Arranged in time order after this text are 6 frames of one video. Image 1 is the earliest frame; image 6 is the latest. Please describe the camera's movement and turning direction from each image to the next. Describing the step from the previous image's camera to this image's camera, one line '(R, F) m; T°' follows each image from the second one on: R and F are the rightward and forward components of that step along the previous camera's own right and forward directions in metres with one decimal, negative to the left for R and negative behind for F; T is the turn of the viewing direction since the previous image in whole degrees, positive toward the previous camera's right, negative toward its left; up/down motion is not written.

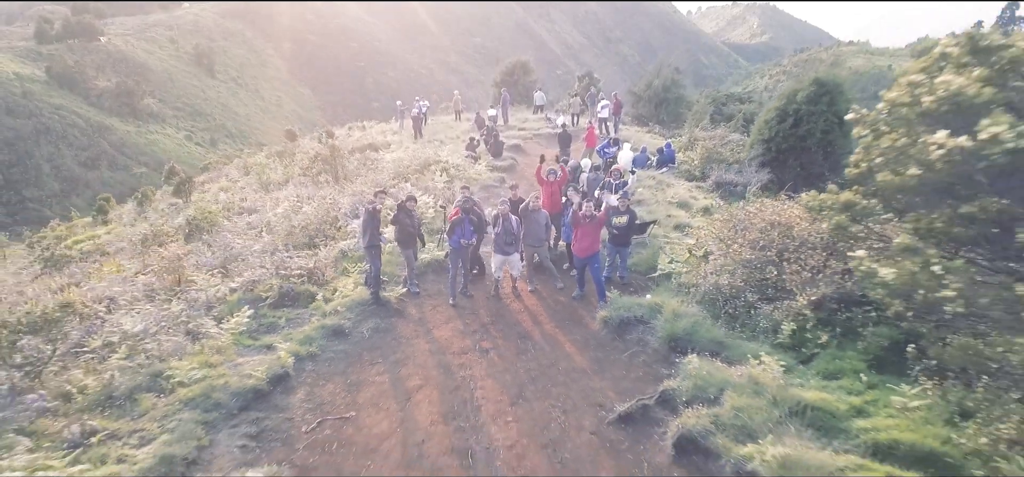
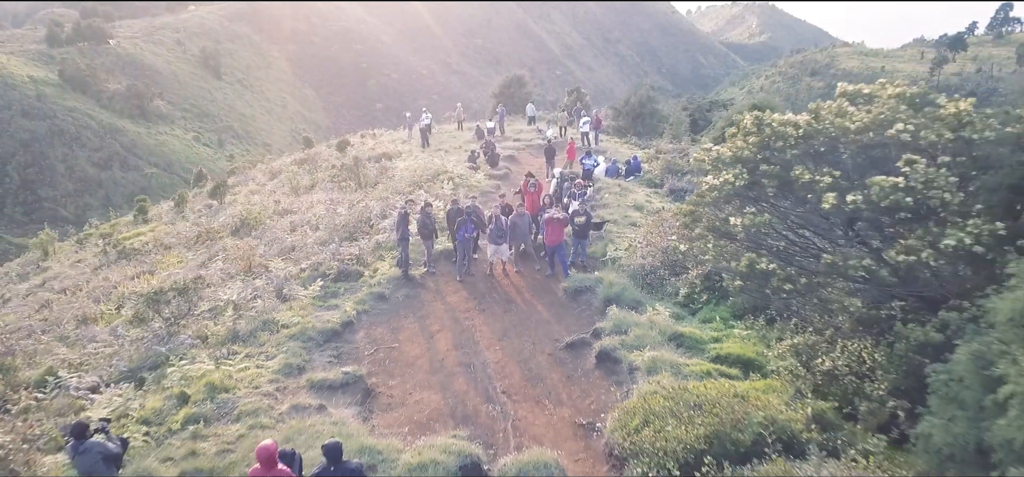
(+0.1, -2.7) m; 0°
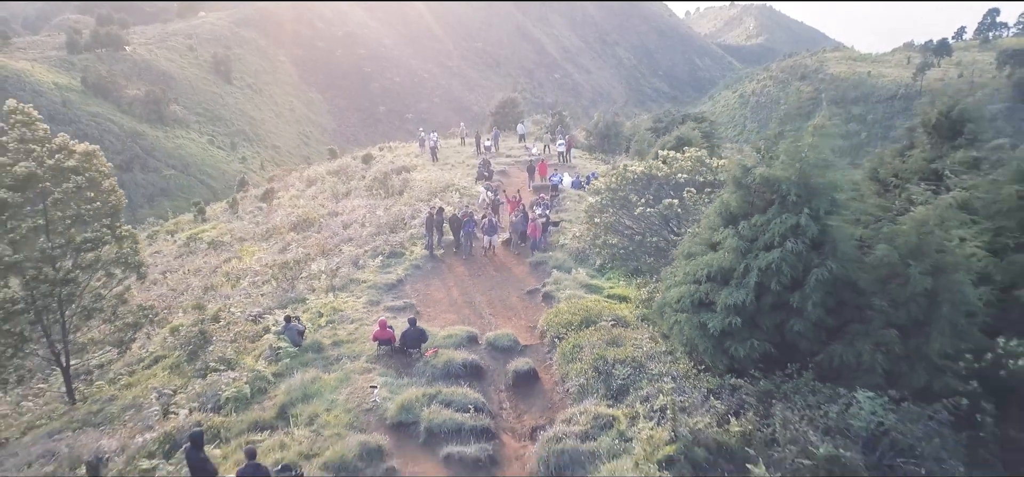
(+0.3, -5.4) m; 0°
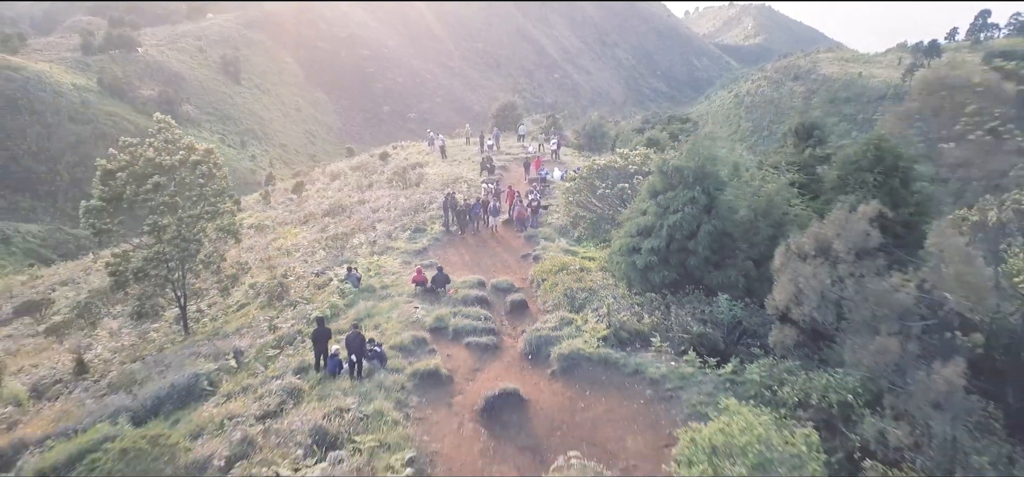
(+0.1, -4.1) m; 0°
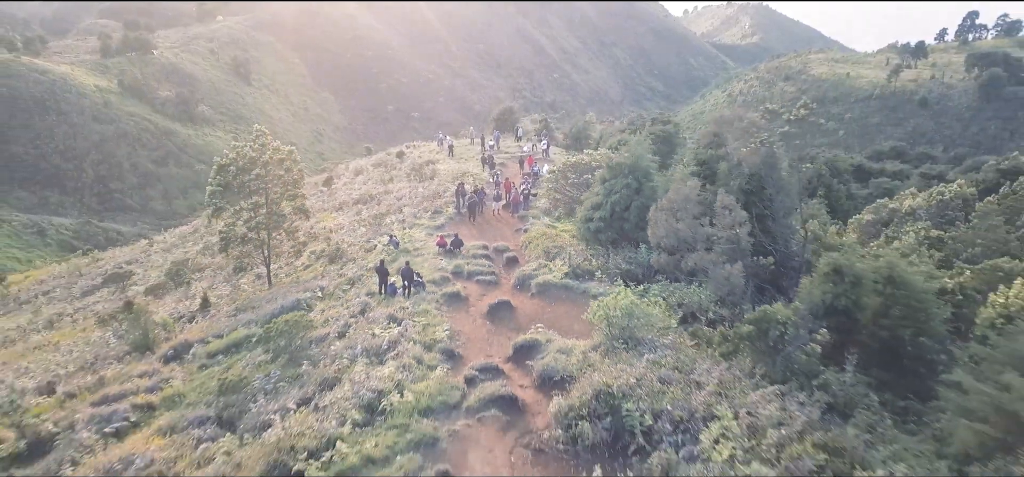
(+0.1, -5.7) m; 0°
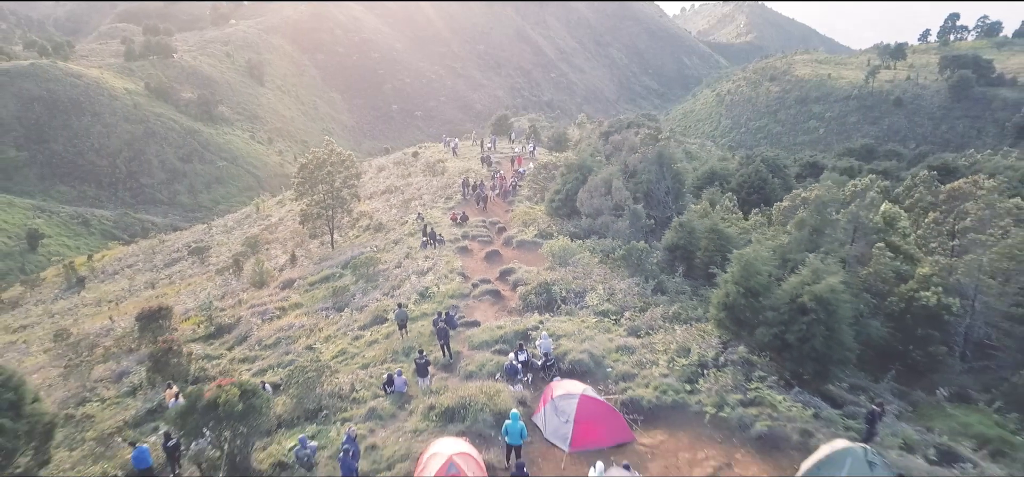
(+0.4, -9.1) m; 0°
